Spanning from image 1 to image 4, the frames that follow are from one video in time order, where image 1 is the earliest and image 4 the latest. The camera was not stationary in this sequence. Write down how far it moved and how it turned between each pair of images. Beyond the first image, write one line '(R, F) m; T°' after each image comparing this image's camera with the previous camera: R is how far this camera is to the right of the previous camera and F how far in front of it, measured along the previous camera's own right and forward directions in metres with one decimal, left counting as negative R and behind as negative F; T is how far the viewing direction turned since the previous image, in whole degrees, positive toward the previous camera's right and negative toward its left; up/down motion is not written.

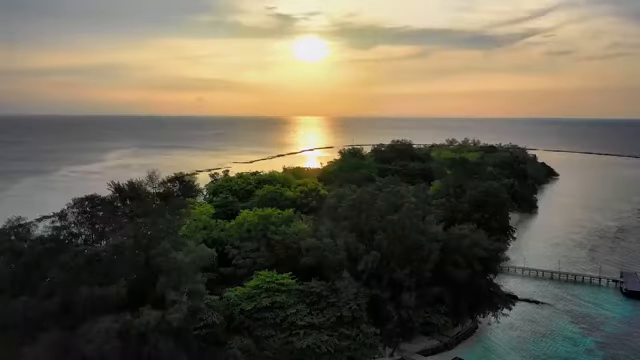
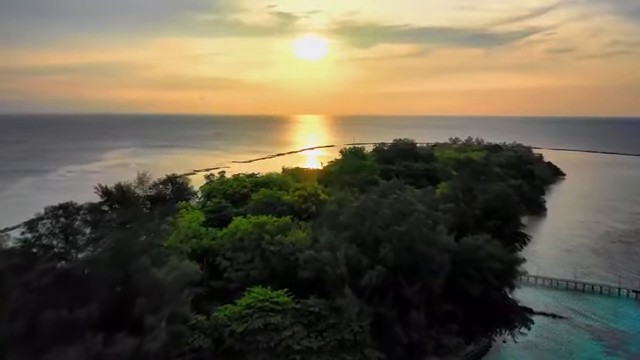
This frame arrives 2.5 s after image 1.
(+0.1, +1.7) m; 0°
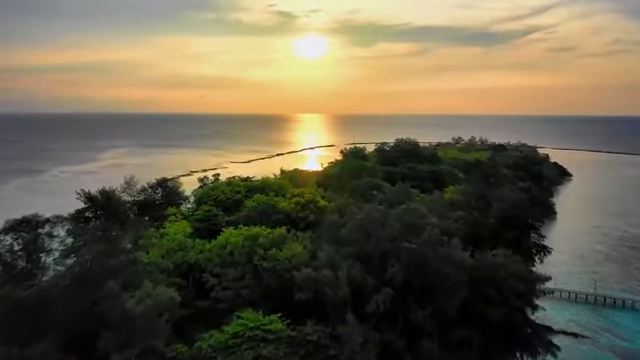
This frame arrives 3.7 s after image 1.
(0.0, +2.0) m; 0°
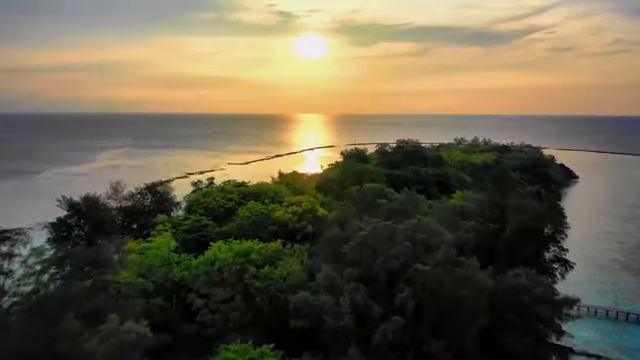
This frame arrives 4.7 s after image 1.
(0.0, +1.8) m; 0°
